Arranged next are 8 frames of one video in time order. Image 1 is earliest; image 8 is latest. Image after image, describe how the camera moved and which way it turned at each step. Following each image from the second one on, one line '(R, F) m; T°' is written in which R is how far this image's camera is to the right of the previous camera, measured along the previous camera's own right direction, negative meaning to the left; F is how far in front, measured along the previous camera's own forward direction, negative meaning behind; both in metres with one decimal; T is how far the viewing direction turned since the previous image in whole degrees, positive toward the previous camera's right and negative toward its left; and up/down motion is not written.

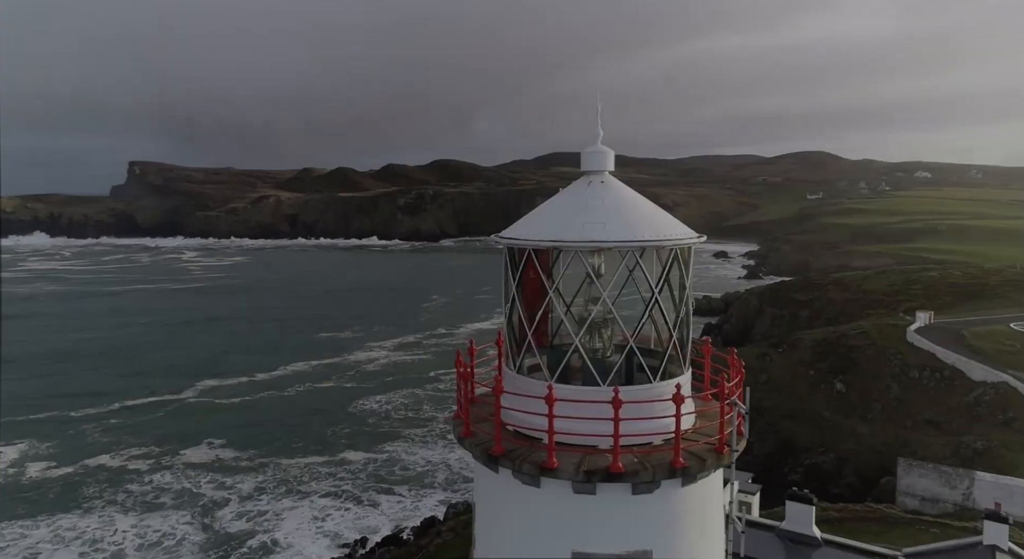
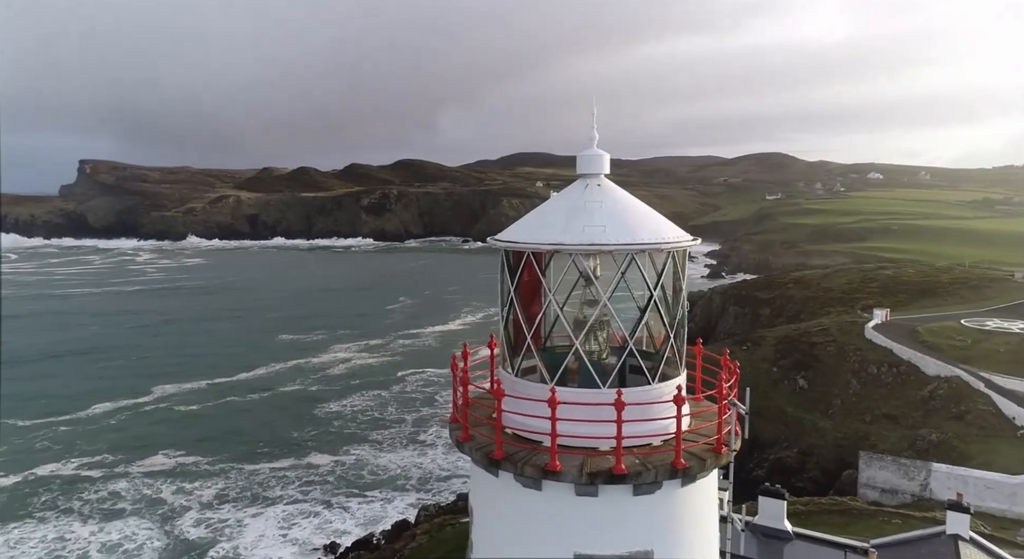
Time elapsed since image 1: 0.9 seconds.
(-0.4, 0.0) m; +3°
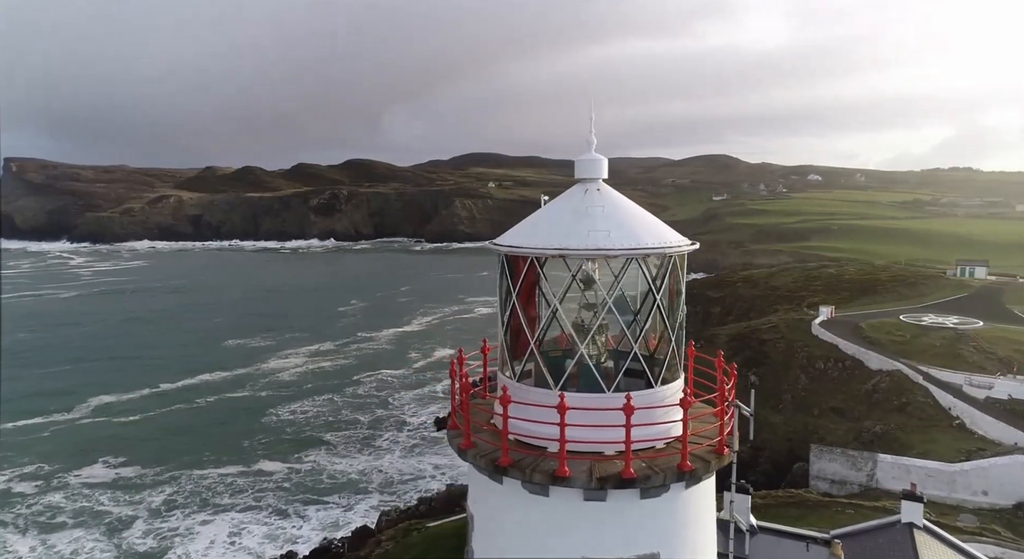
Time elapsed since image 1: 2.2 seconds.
(-0.7, 0.0) m; +5°
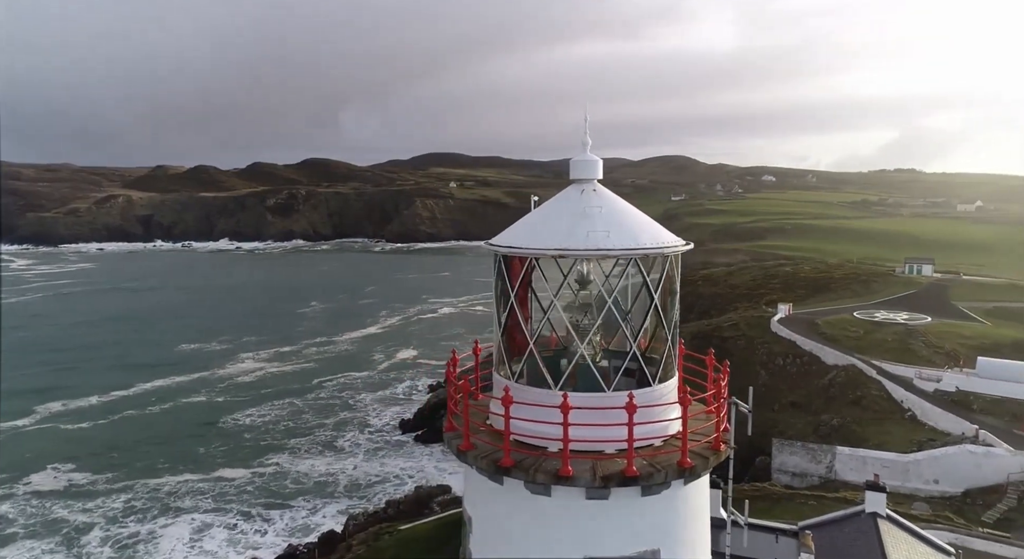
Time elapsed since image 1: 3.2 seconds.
(-0.5, 0.0) m; +4°
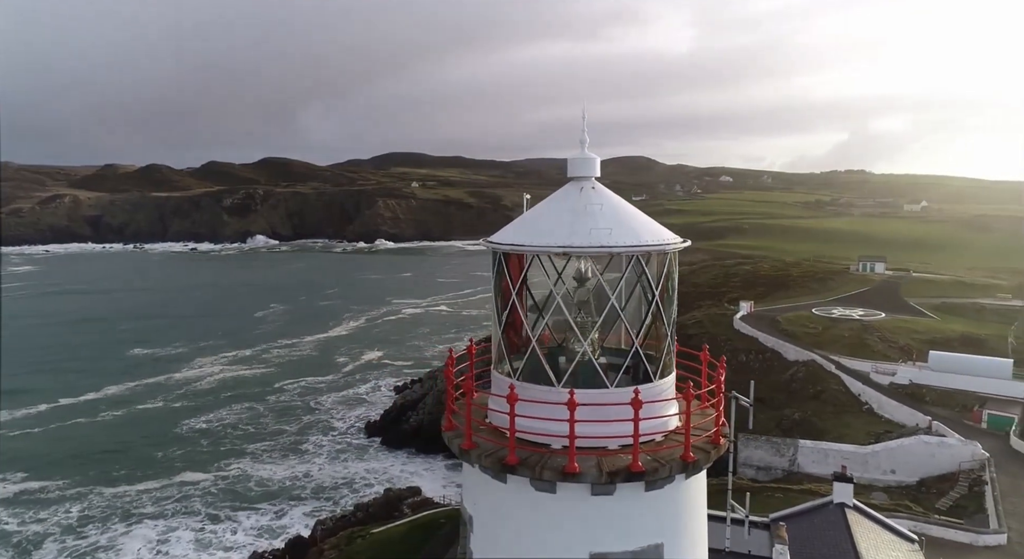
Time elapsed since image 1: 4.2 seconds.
(-0.5, 0.0) m; +4°
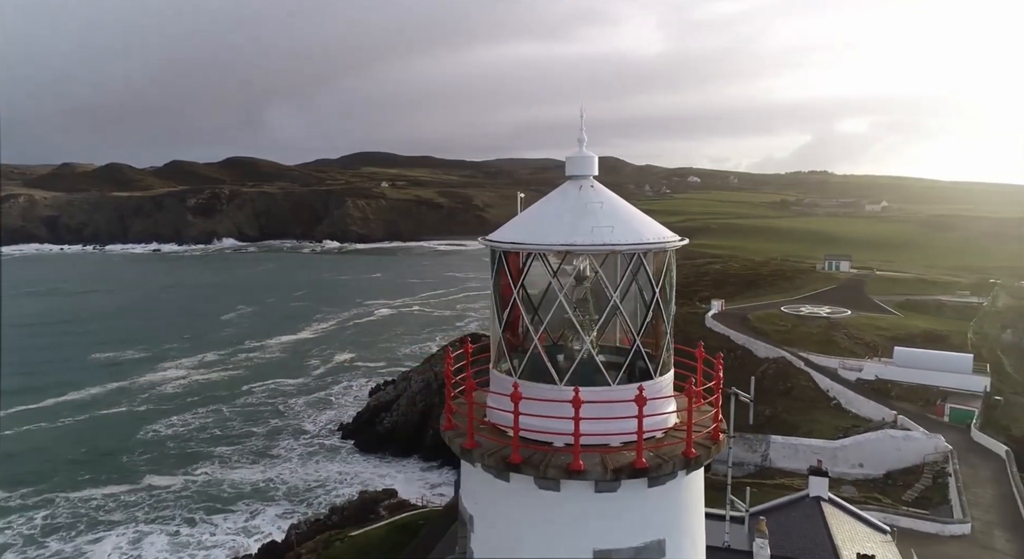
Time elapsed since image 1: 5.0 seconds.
(-0.4, 0.0) m; +3°
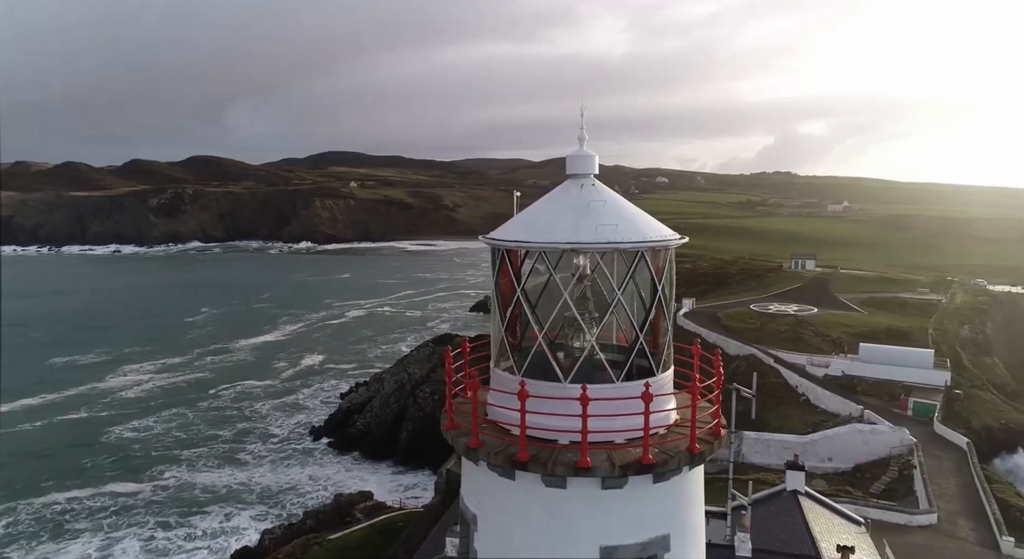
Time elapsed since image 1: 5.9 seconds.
(-0.4, +0.1) m; +3°
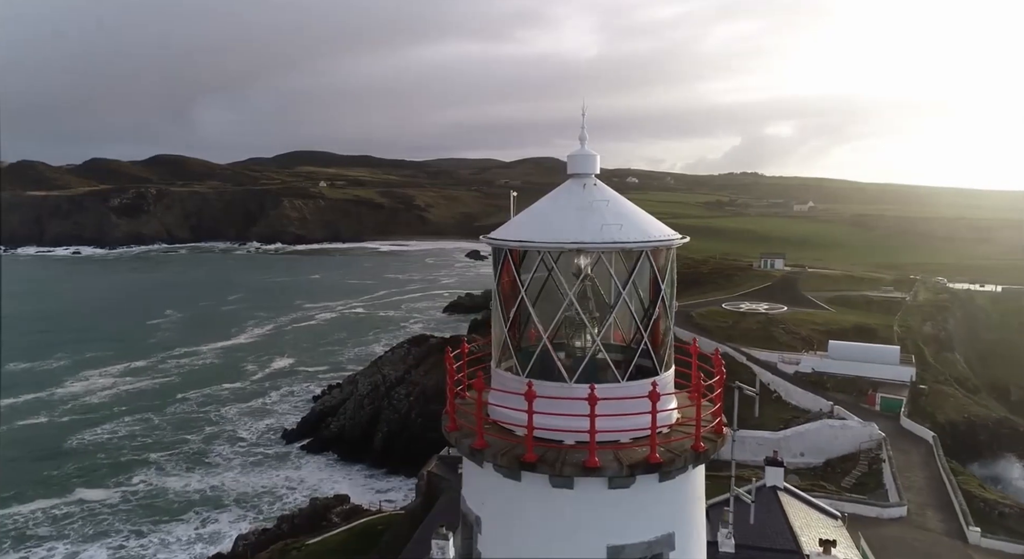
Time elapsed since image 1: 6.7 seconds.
(-0.4, +0.1) m; +3°
